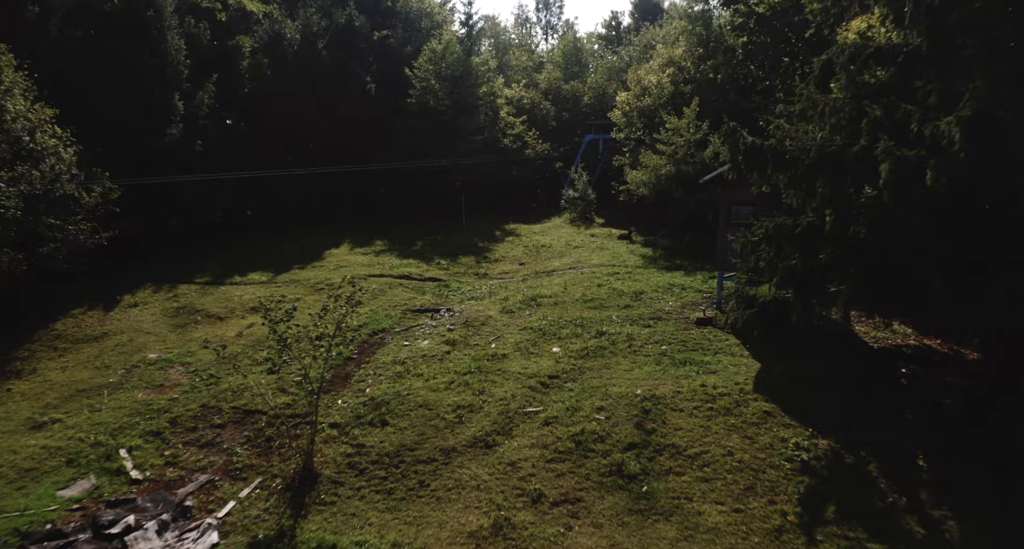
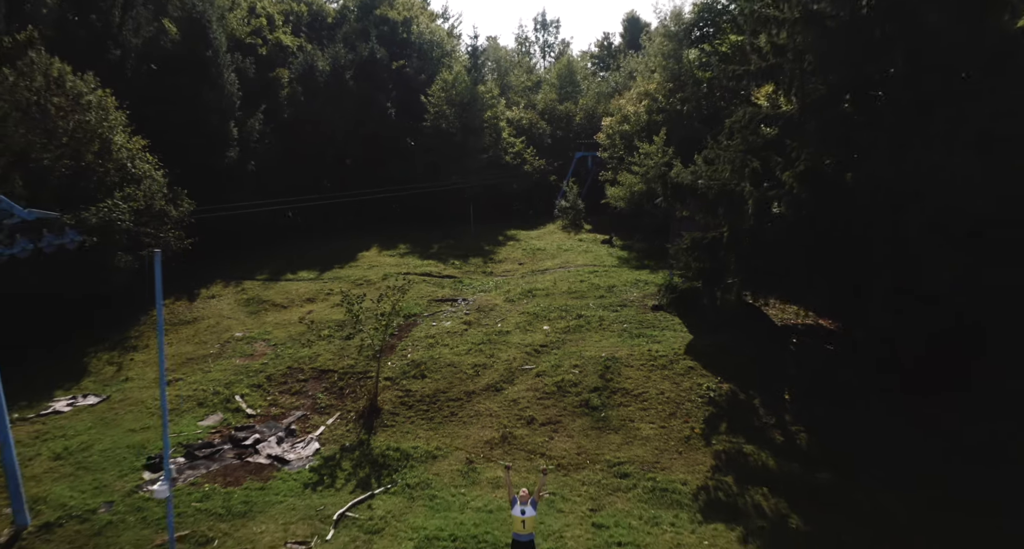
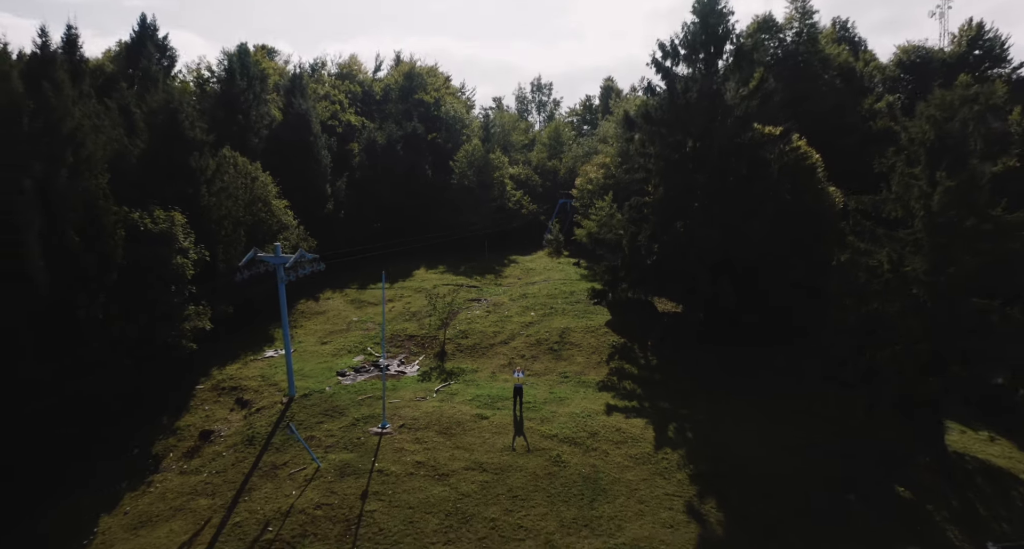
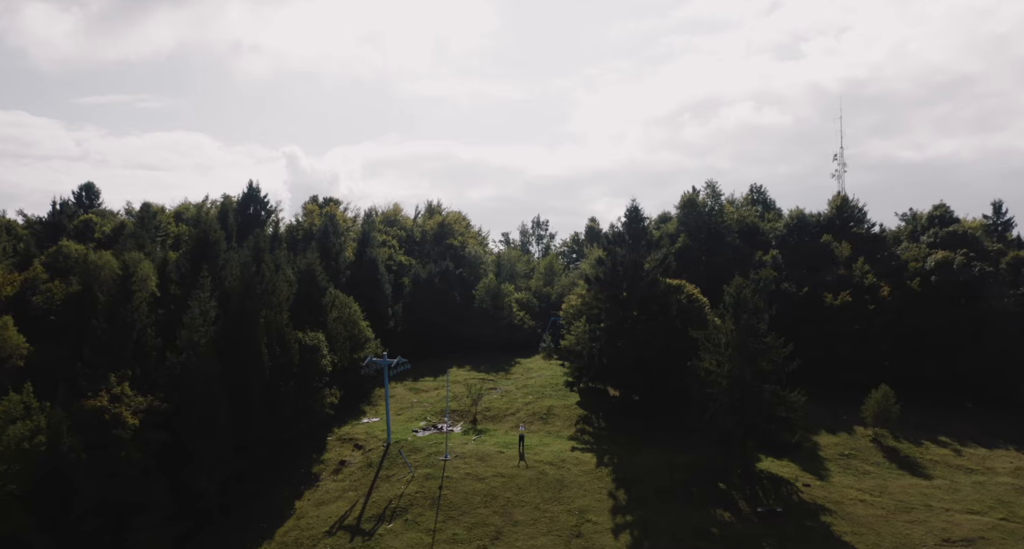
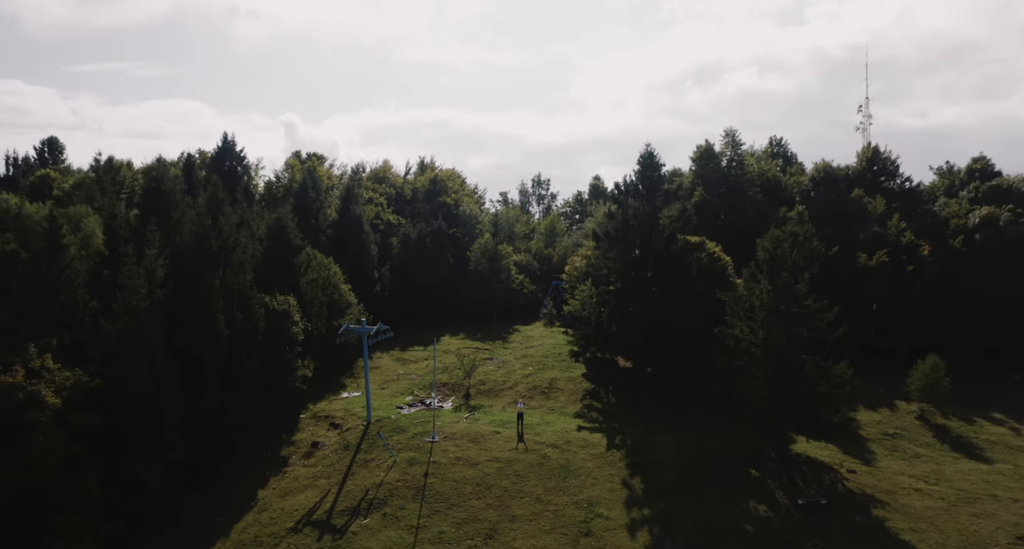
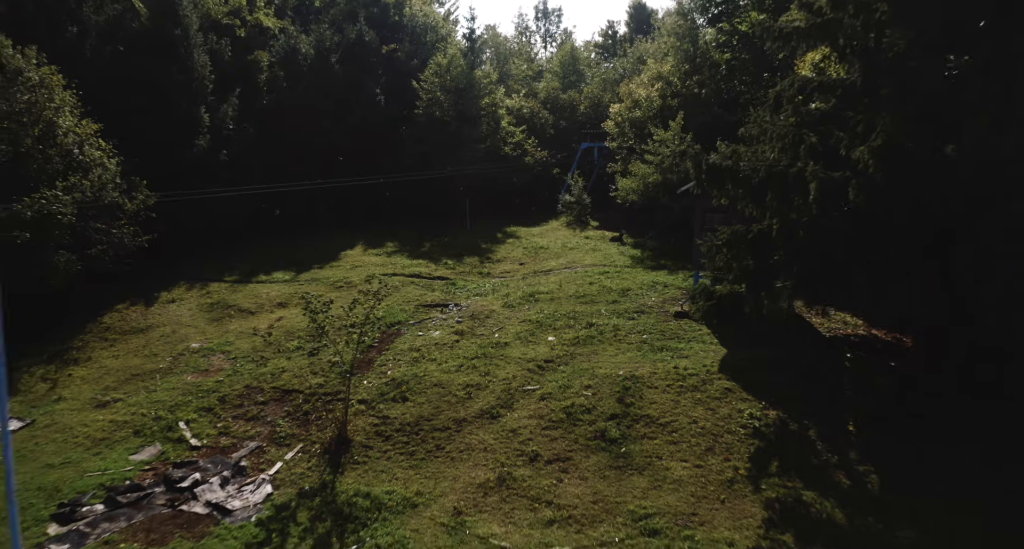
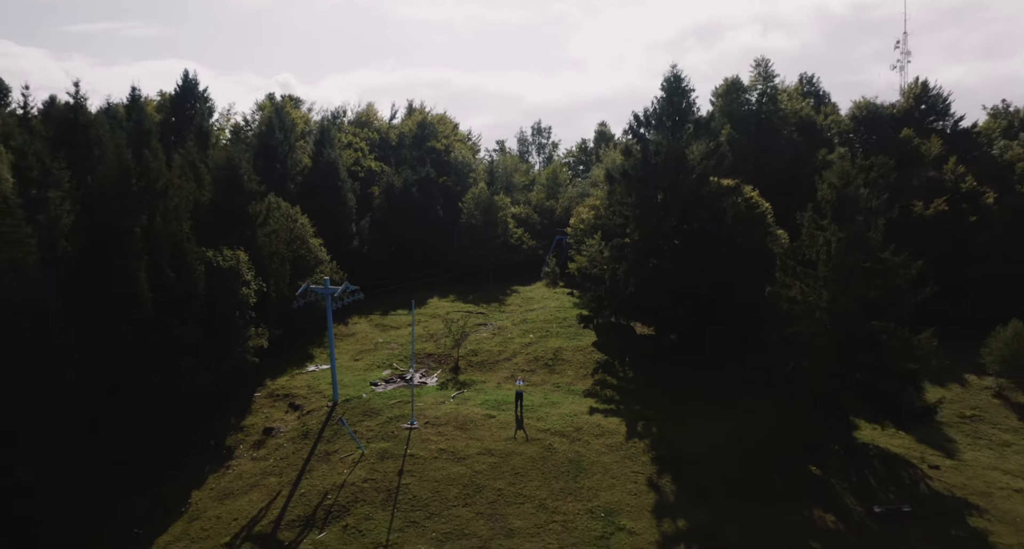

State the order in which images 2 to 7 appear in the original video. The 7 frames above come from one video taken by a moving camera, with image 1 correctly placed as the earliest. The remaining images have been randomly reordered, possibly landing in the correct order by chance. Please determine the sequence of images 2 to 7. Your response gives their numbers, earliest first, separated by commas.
6, 2, 3, 7, 5, 4
